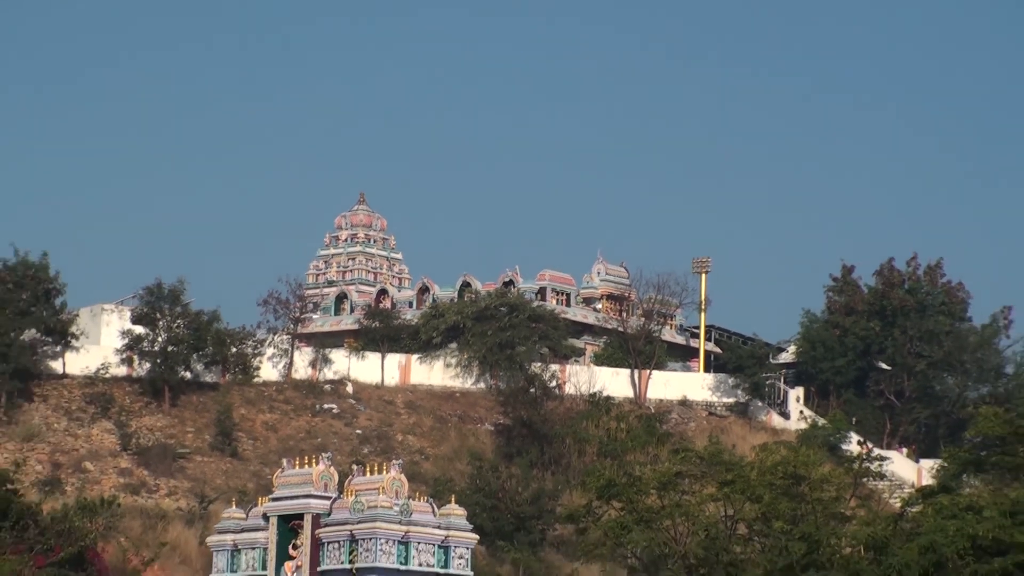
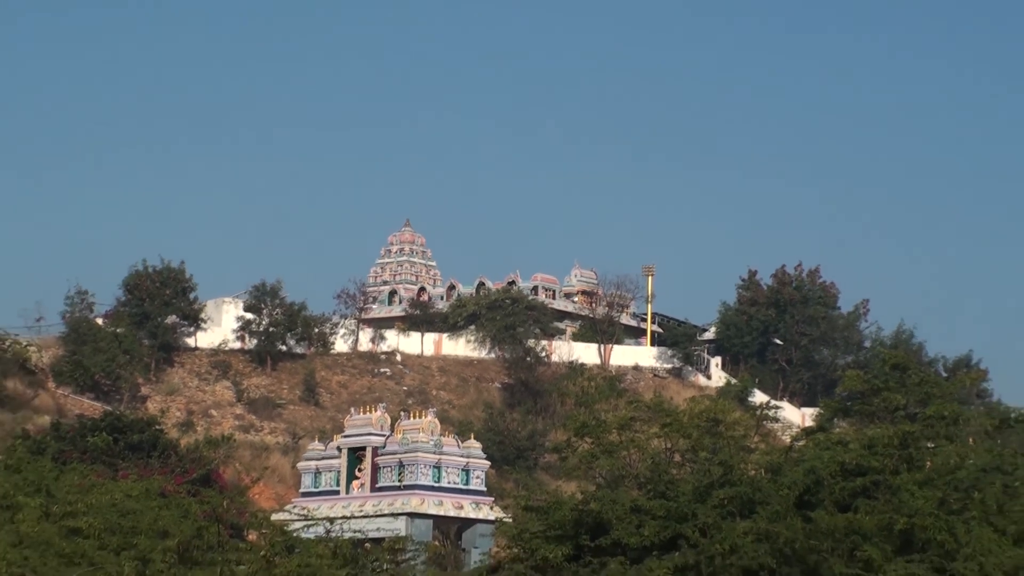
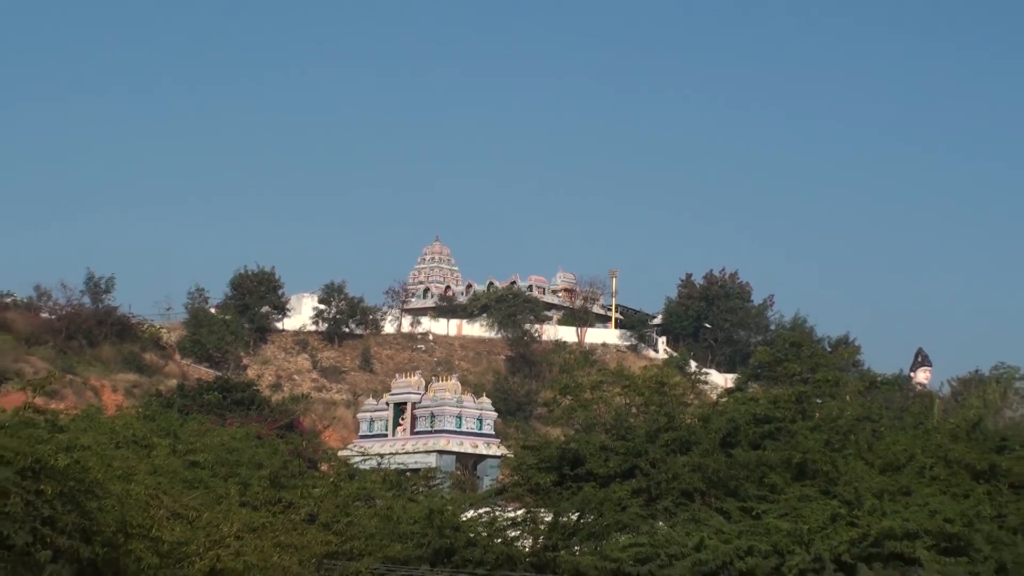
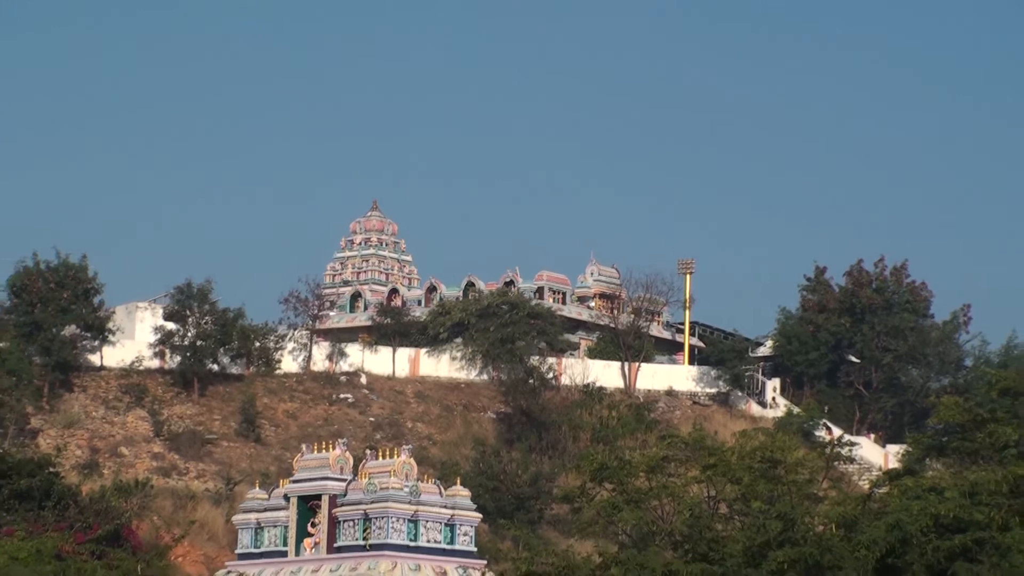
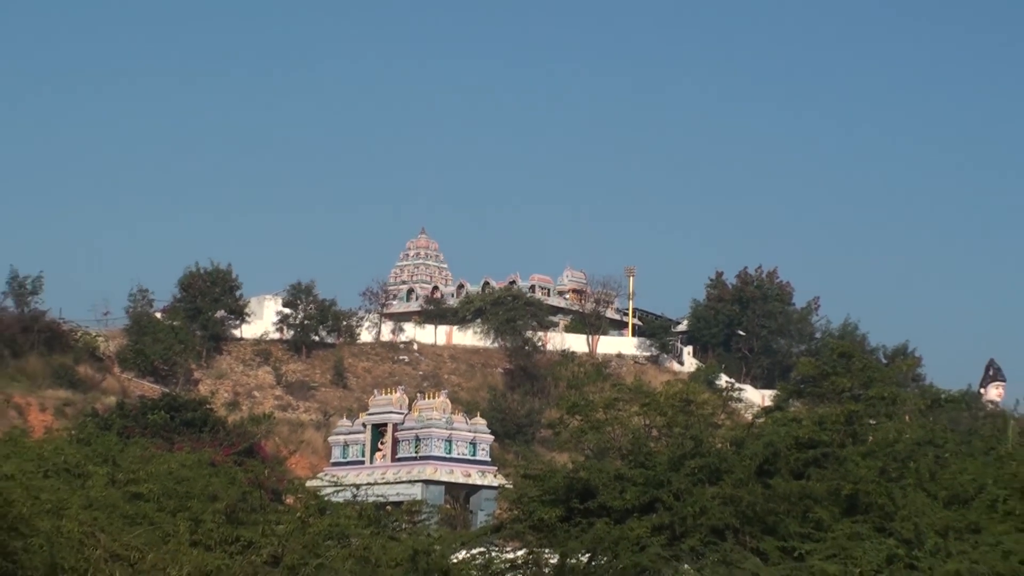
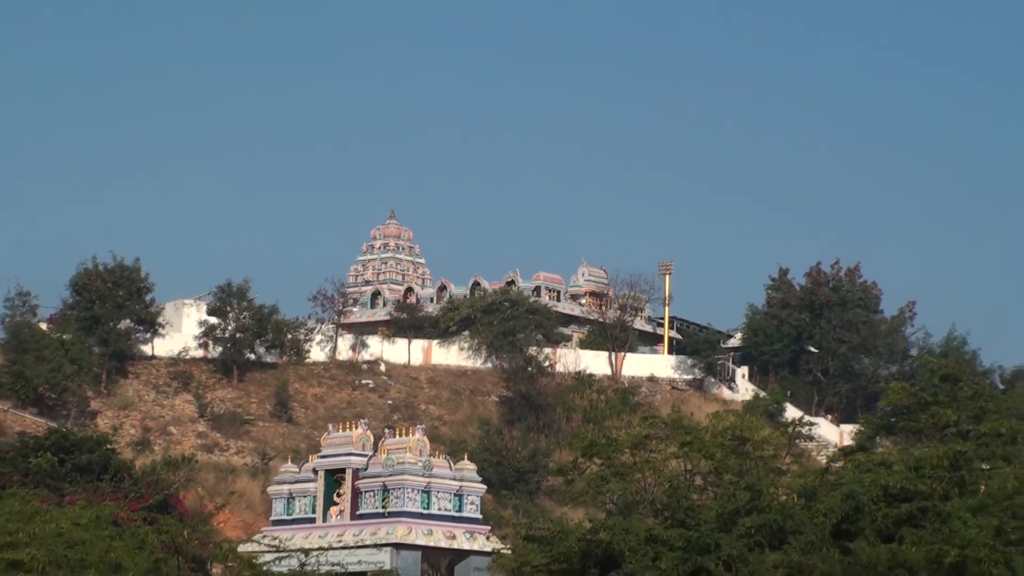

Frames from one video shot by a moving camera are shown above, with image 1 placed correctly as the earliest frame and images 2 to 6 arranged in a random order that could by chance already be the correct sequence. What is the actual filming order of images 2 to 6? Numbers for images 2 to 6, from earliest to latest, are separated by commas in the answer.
4, 6, 2, 5, 3
